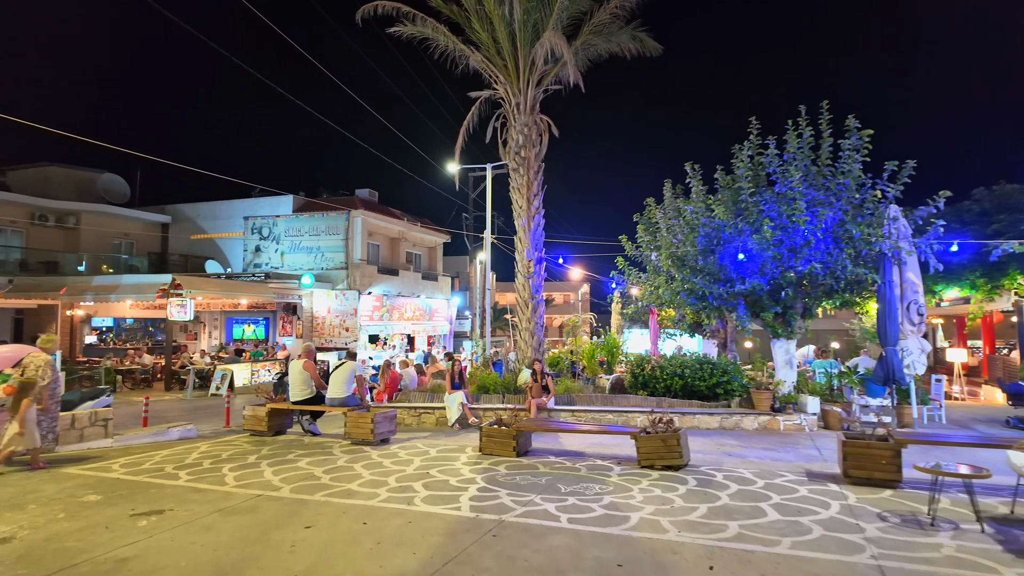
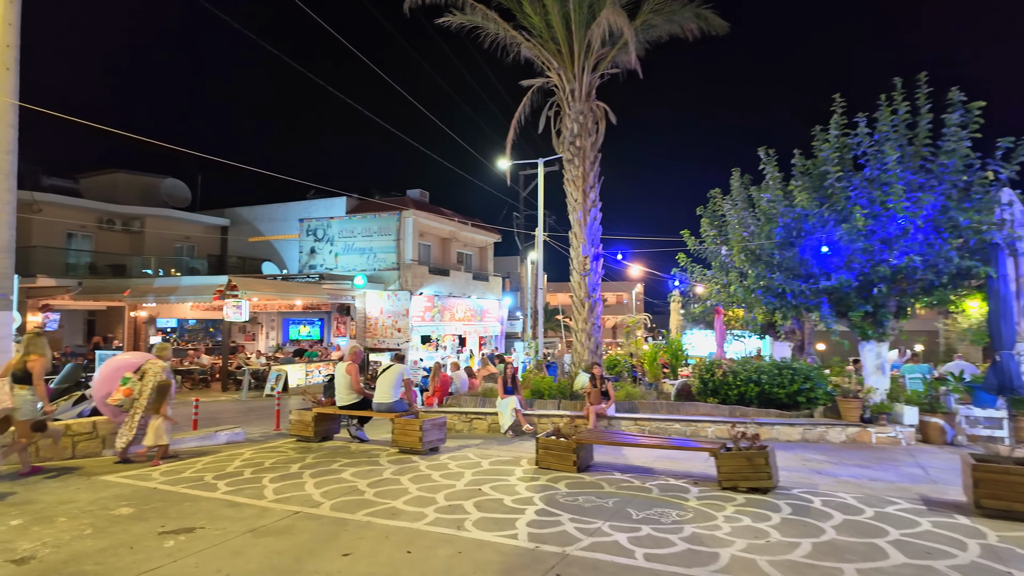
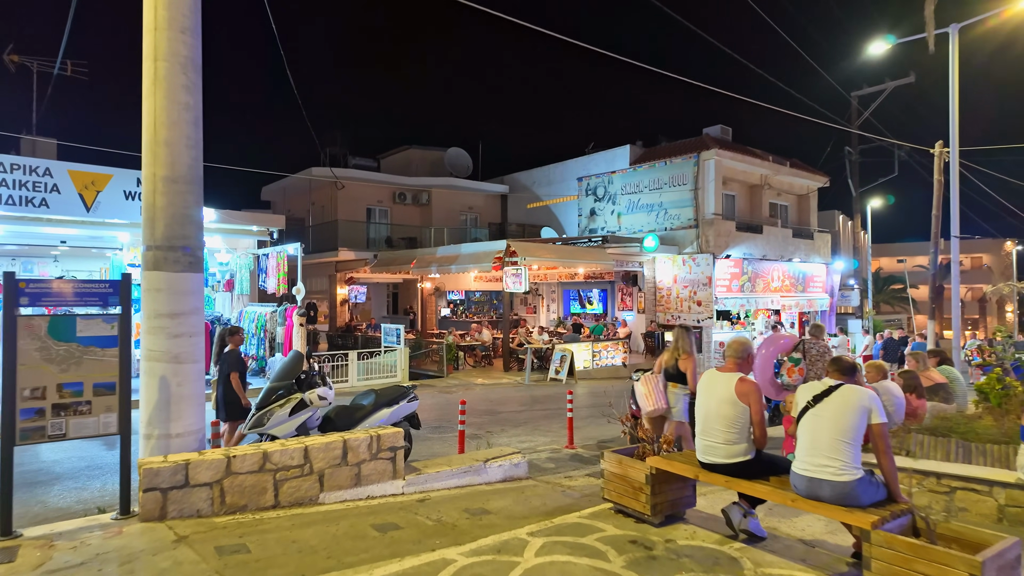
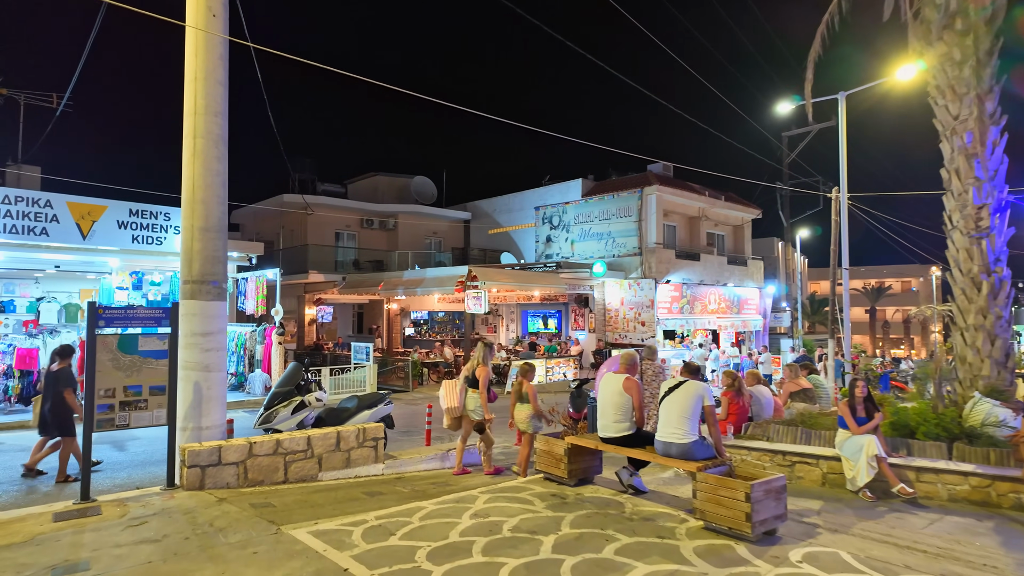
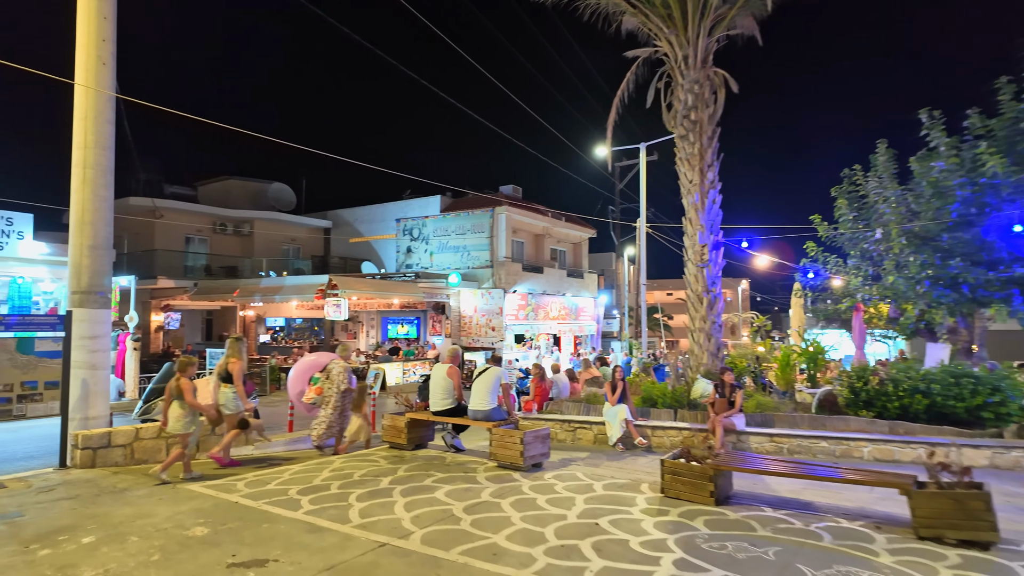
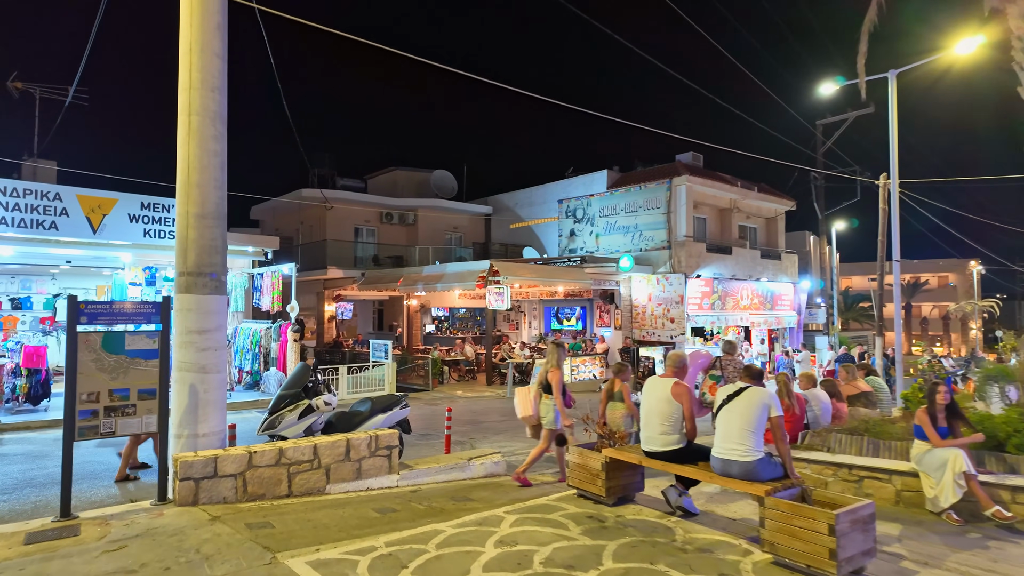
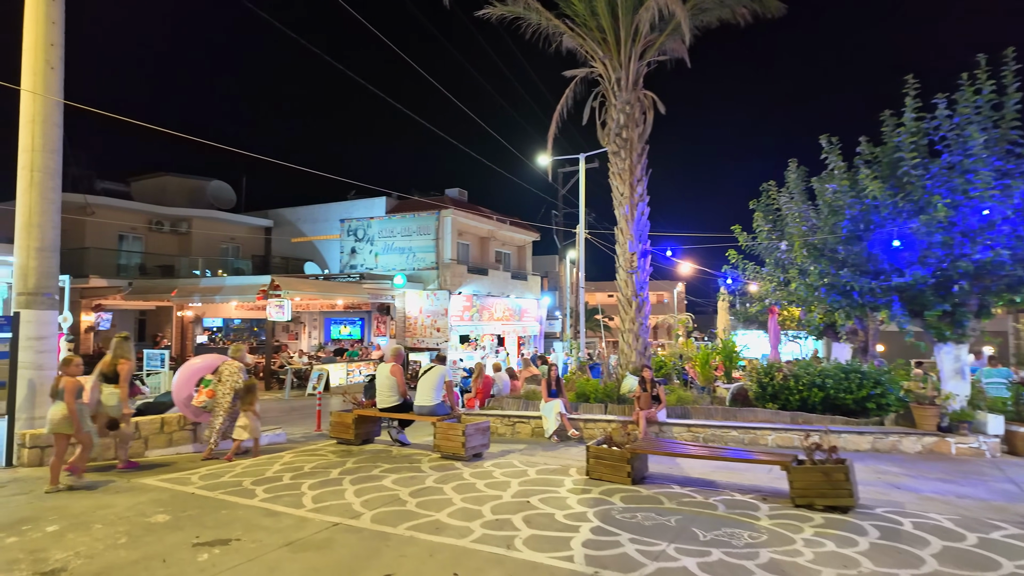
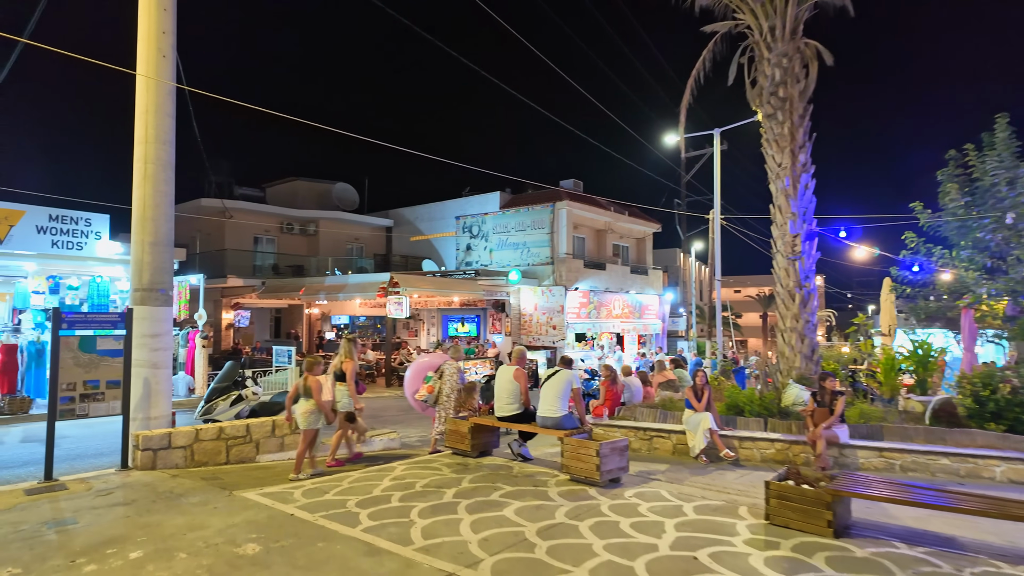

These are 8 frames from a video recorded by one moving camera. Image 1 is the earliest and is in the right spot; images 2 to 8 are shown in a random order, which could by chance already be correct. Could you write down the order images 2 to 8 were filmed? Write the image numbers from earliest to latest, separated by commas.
2, 7, 5, 8, 4, 6, 3
